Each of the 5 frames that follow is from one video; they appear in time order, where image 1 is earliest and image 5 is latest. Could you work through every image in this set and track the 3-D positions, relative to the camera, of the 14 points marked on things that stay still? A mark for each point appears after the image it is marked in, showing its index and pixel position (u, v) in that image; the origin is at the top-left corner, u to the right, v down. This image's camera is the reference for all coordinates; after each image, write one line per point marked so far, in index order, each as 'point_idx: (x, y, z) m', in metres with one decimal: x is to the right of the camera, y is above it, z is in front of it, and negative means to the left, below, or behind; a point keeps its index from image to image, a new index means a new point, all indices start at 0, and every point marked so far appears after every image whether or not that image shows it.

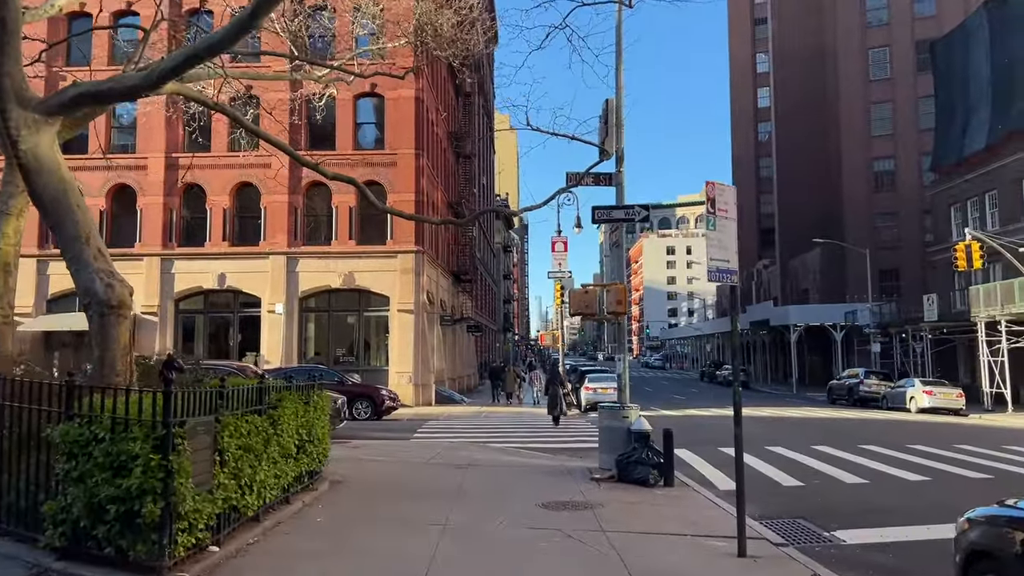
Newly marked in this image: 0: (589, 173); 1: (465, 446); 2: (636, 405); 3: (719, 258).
0: (+1.2, +1.8, +11.8) m
1: (-0.8, -3.0, +14.3) m
2: (+1.8, -1.7, +10.9) m
3: (+1.8, +0.3, +6.5) m
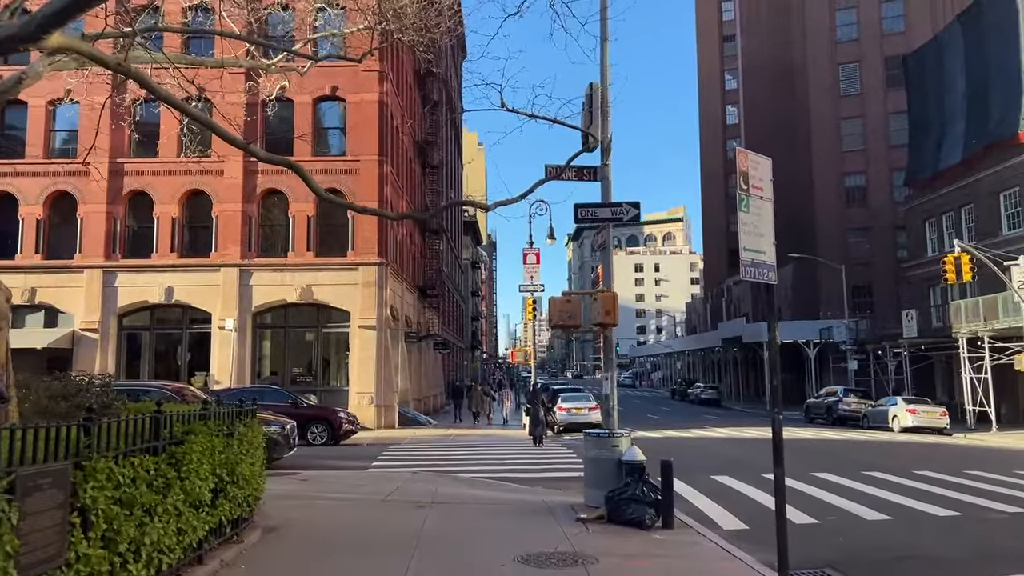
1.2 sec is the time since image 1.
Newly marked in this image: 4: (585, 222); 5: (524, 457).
0: (+0.8, +1.7, +10.4) m
1: (-1.3, -3.2, +12.7) m
2: (+1.4, -1.8, +9.4) m
3: (+1.6, +0.3, +5.1) m
4: (+1.0, +0.9, +10.4) m
5: (+0.3, -4.1, +18.5) m
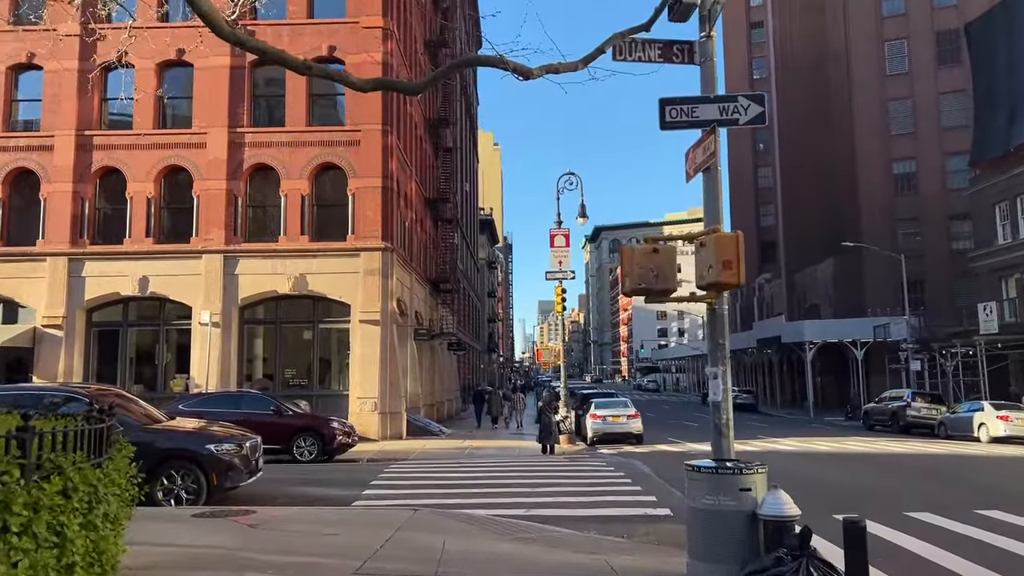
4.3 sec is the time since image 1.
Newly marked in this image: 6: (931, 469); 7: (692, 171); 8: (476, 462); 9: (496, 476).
0: (+1.2, +2.2, +6.6) m
1: (-0.9, -2.7, +8.9) m
2: (+1.9, -1.3, +5.6) m
3: (+1.9, +0.8, +1.2) m
4: (+1.4, +1.4, +6.6) m
5: (+0.9, -3.6, +14.7) m
6: (+9.7, -4.1, +17.5) m
7: (+1.6, +1.1, +6.8) m
8: (-0.9, -4.2, +18.0) m
9: (-0.3, -3.7, +14.8) m
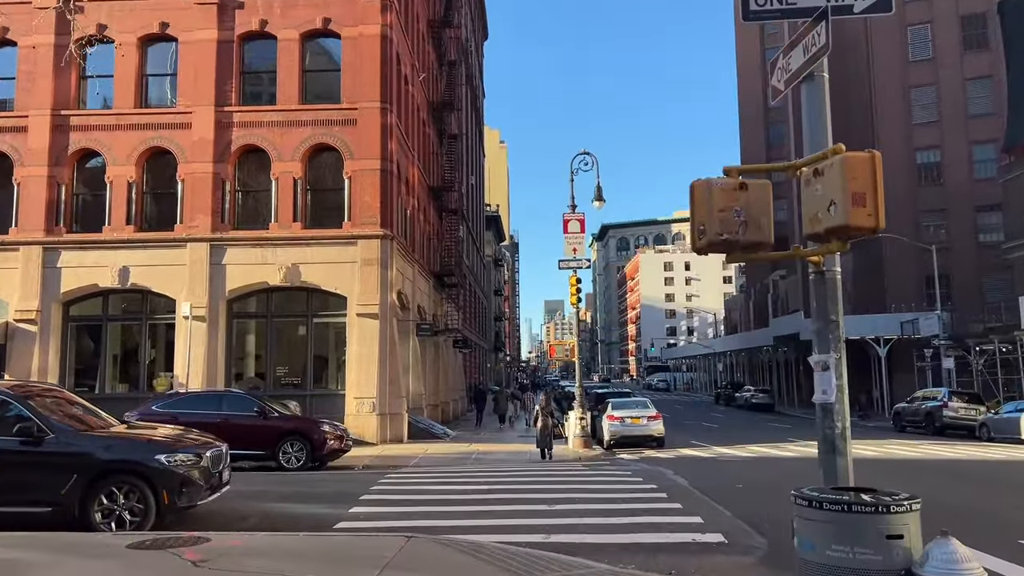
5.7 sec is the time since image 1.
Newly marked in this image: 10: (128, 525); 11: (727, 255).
0: (+1.4, +2.4, +4.7) m
1: (-0.7, -2.5, +7.0) m
2: (+2.0, -1.0, +3.7) m
3: (+2.0, +1.1, -0.7) m
4: (+1.6, +1.7, +4.7) m
5: (+1.1, -3.3, +12.8) m
6: (+9.9, -3.8, +15.5) m
7: (+1.8, +1.3, +5.0) m
8: (-0.6, -3.9, +16.2) m
9: (-0.1, -3.4, +13.0) m
10: (-4.2, -2.6, +8.3) m
11: (+1.3, +0.2, +4.4) m
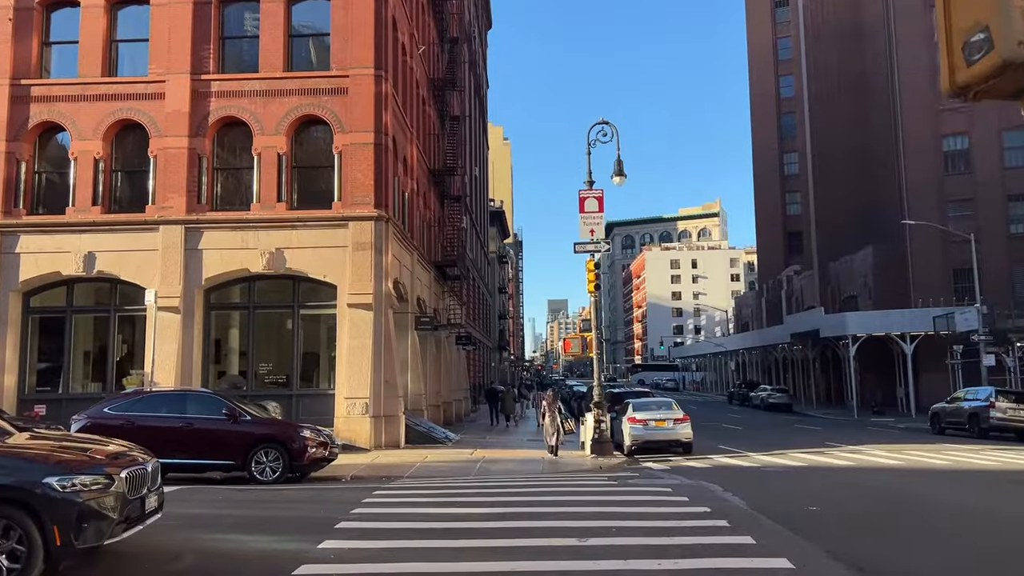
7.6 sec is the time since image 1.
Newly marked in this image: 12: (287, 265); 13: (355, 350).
0: (+1.5, +2.8, +2.4) m
1: (-0.5, -2.1, +4.7) m
2: (+2.2, -0.7, +1.4) m
3: (+2.2, +1.4, -3.0) m
4: (+1.7, +2.0, +2.4) m
5: (+1.3, -3.0, +10.5) m
6: (+10.1, -3.5, +13.2) m
7: (+1.9, +1.7, +2.7) m
8: (-0.4, -3.6, +13.9) m
9: (+0.1, -3.1, +10.7) m
10: (-4.0, -2.3, +6.1) m
11: (+1.4, +0.5, +2.1) m
12: (-5.9, +0.6, +20.0) m
13: (-4.0, -1.6, +19.4) m
